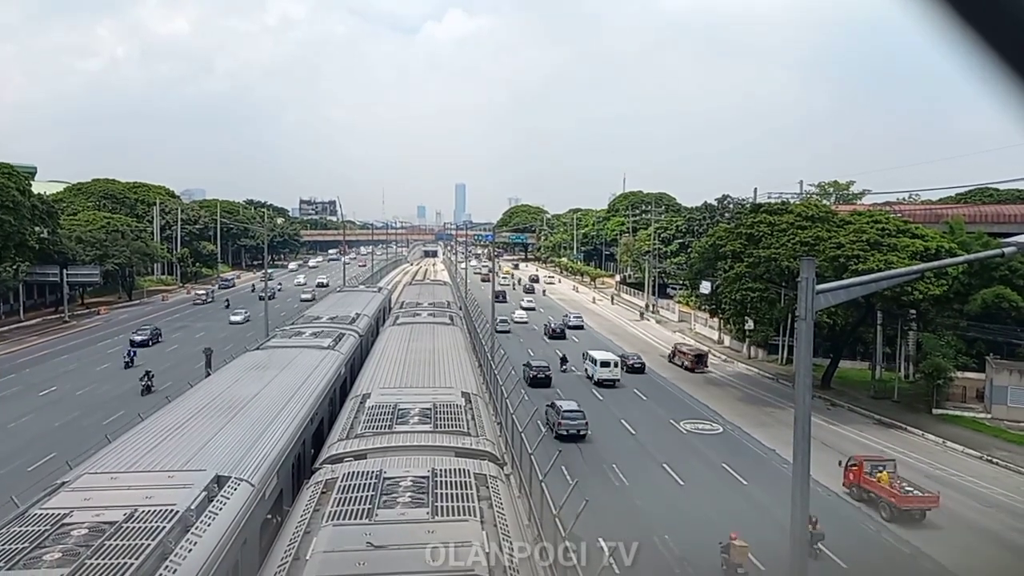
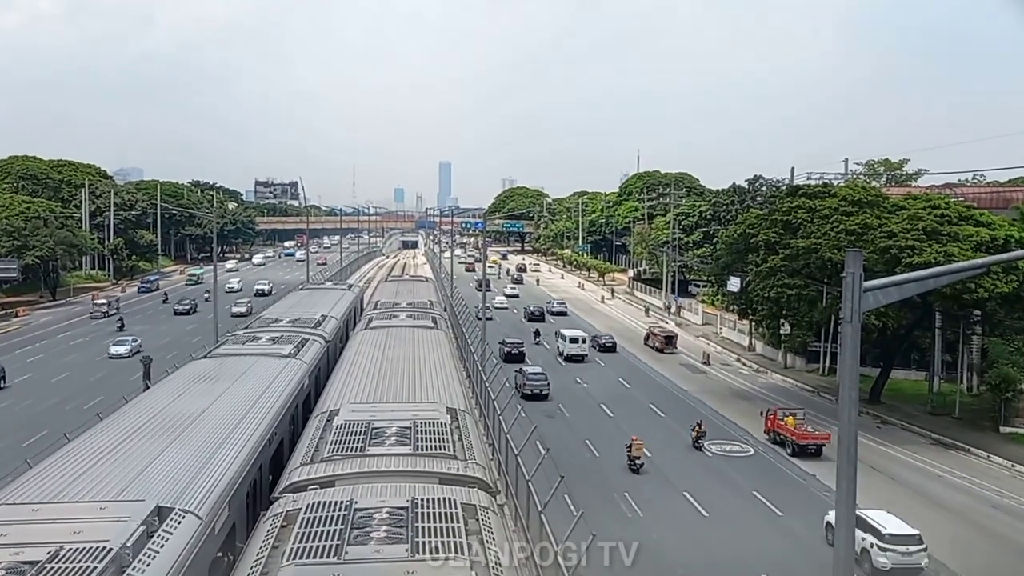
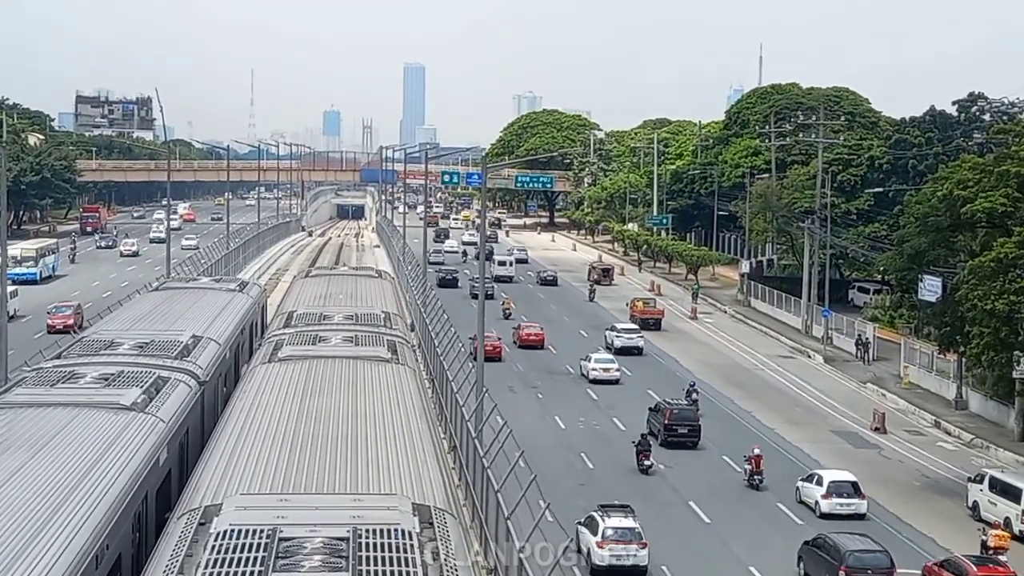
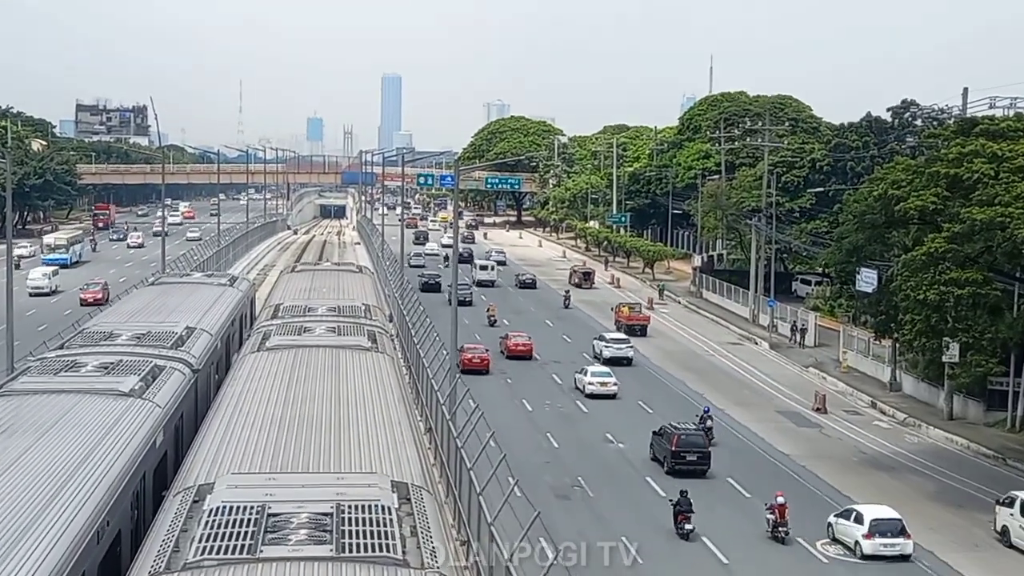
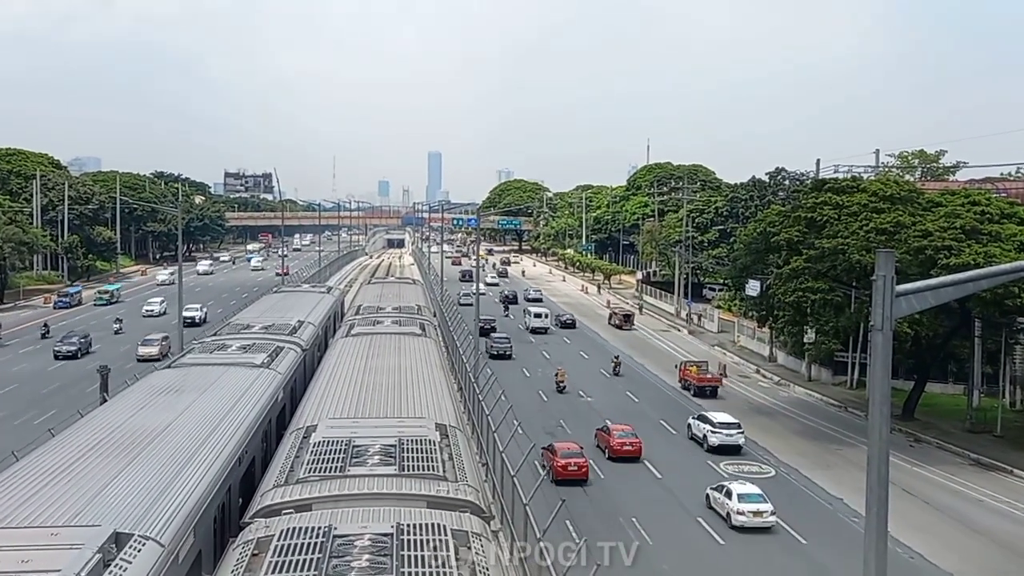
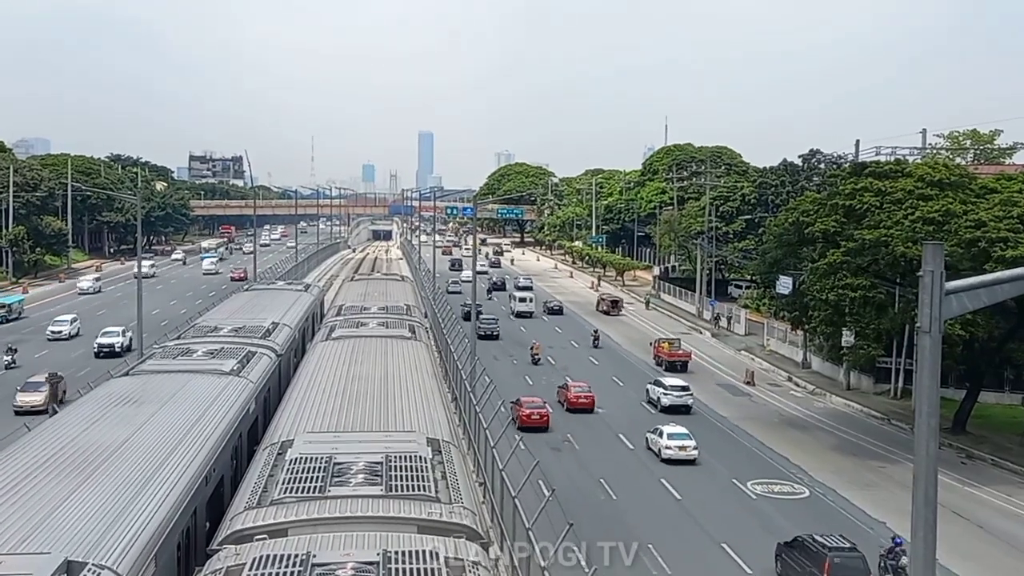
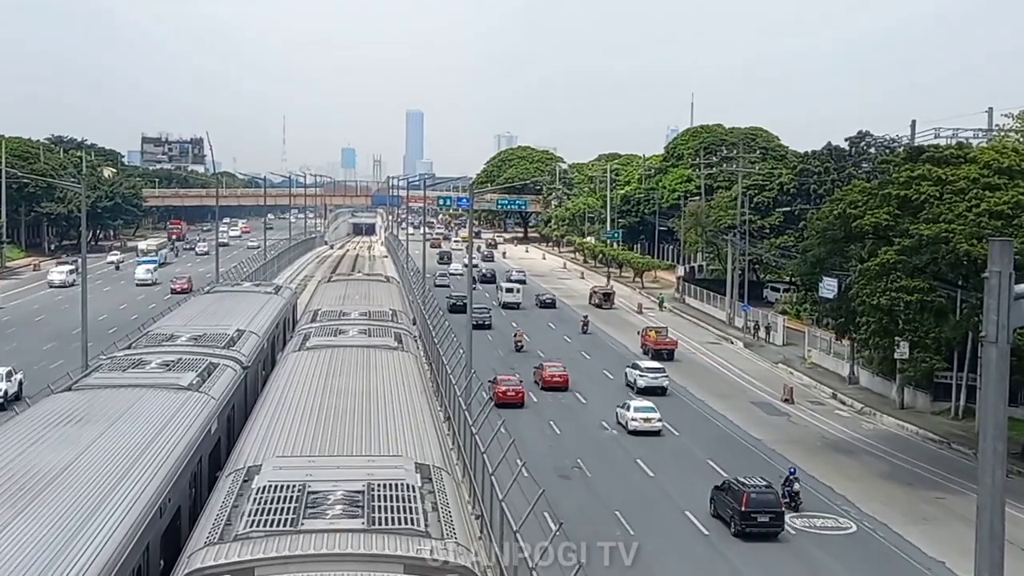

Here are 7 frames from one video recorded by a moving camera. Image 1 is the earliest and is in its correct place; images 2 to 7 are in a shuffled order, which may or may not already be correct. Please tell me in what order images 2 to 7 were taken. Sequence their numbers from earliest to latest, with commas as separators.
2, 5, 6, 7, 4, 3
